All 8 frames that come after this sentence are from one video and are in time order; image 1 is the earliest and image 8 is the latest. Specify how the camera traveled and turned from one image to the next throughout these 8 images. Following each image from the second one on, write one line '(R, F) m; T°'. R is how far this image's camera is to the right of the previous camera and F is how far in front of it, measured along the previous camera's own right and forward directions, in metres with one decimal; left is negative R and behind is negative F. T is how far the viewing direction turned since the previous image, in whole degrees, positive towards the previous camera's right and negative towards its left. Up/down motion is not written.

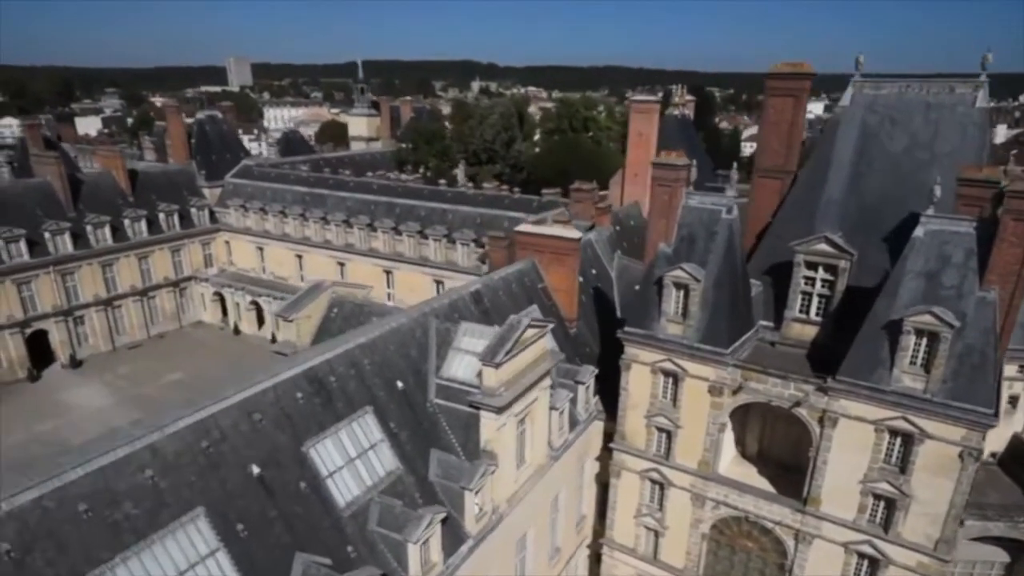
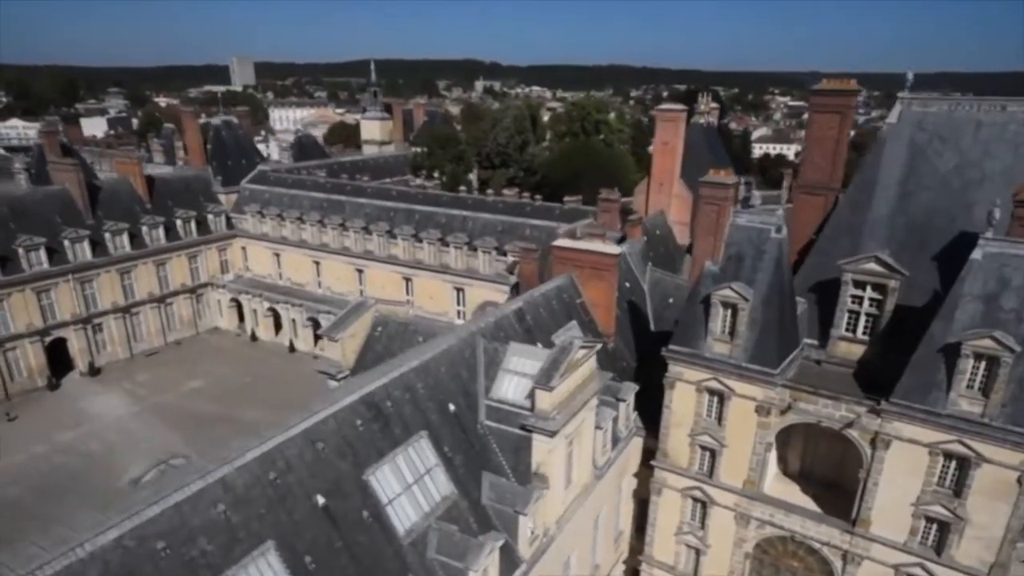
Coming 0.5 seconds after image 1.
(-1.1, +0.1) m; 0°
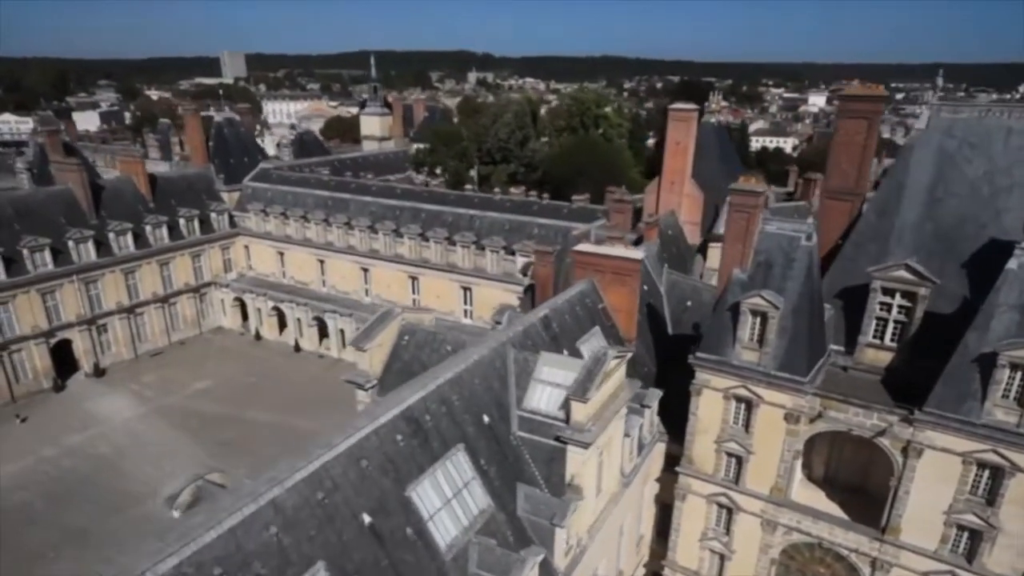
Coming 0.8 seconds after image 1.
(-0.9, +0.1) m; +1°
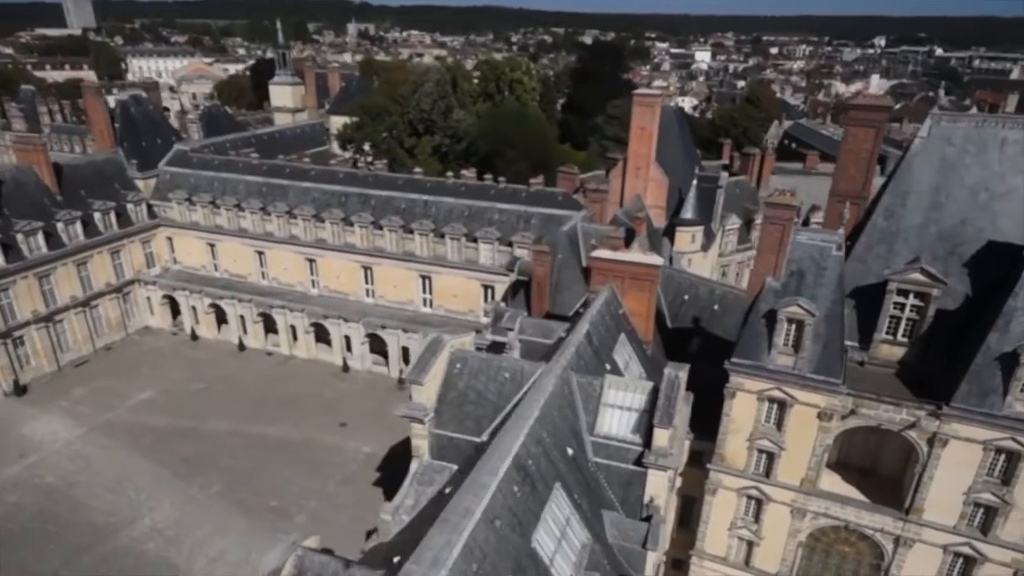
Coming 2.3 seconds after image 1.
(-4.0, +0.5) m; +9°
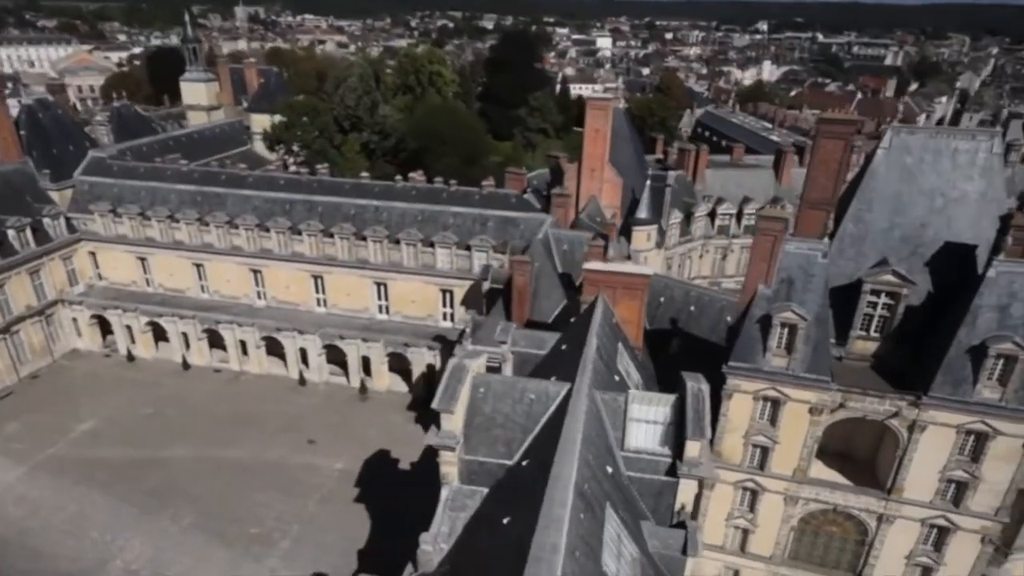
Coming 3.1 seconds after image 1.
(-2.8, -0.2) m; +7°
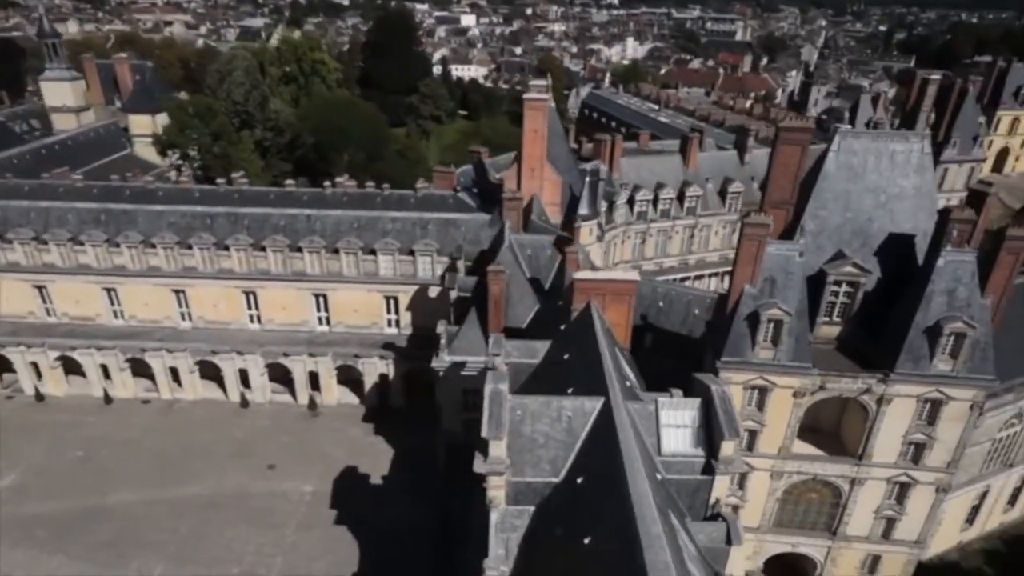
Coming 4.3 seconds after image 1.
(-4.0, -0.1) m; +10°
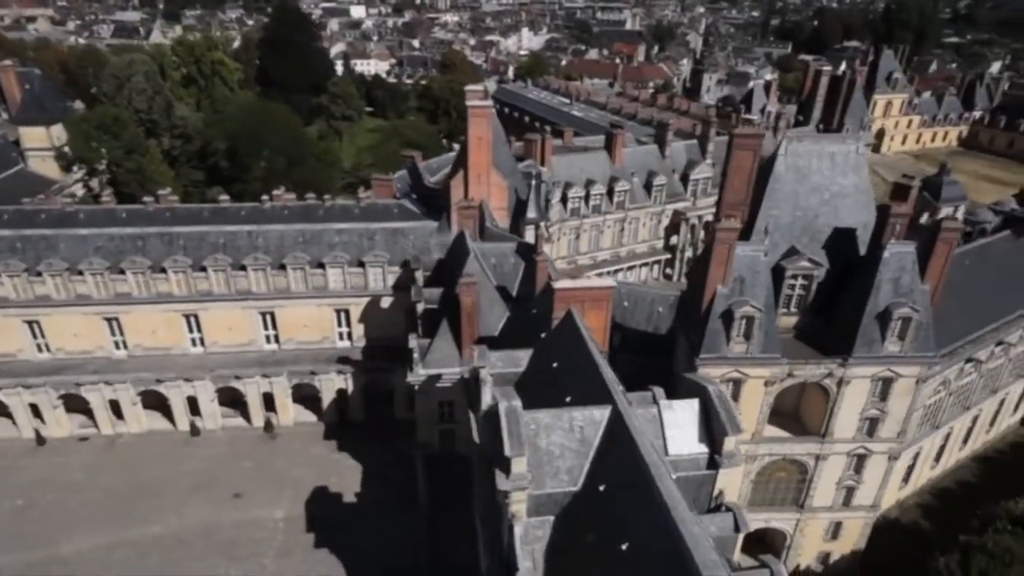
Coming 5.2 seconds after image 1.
(-2.8, -0.3) m; +8°
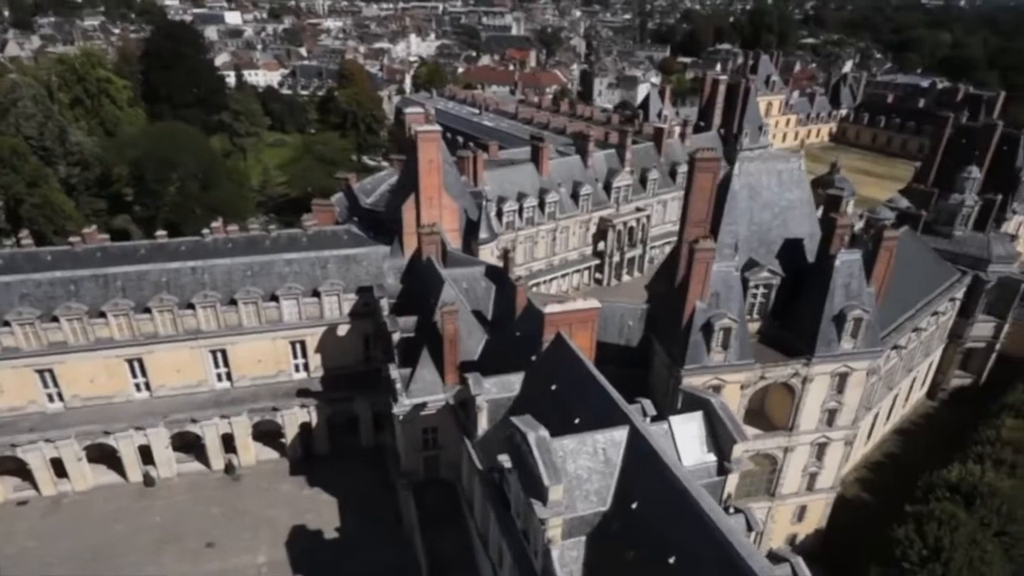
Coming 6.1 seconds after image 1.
(-3.5, -0.5) m; +9°
